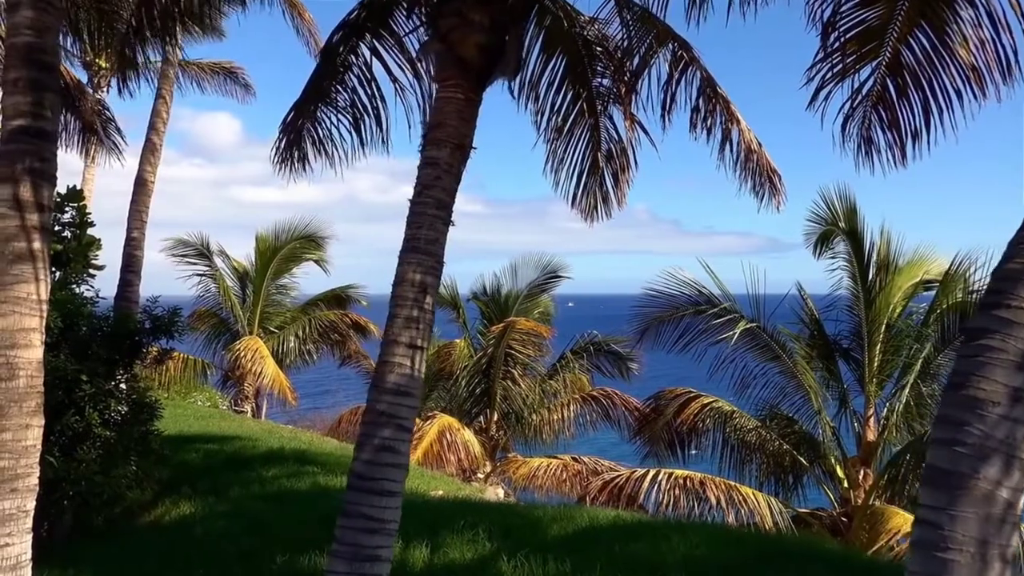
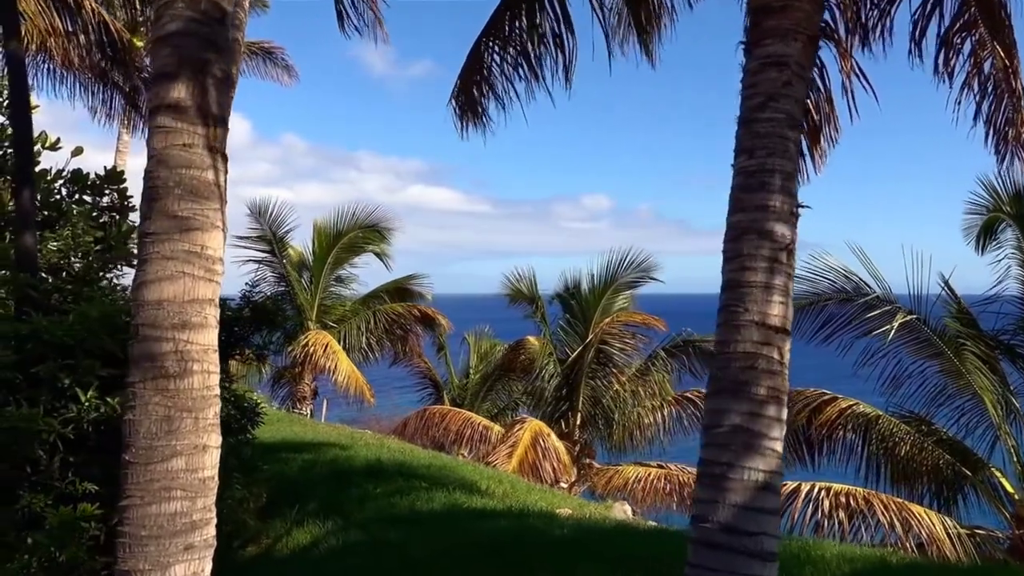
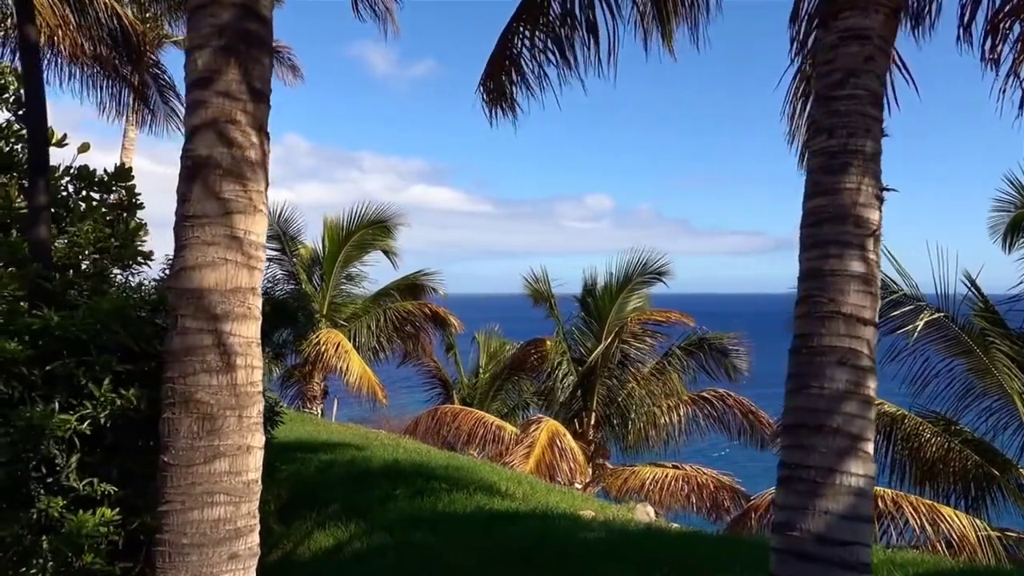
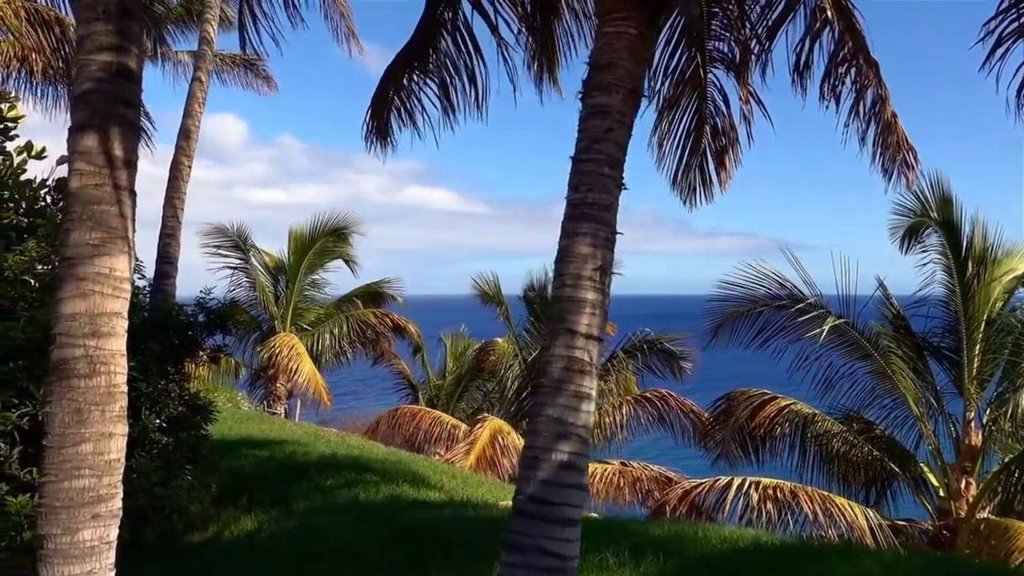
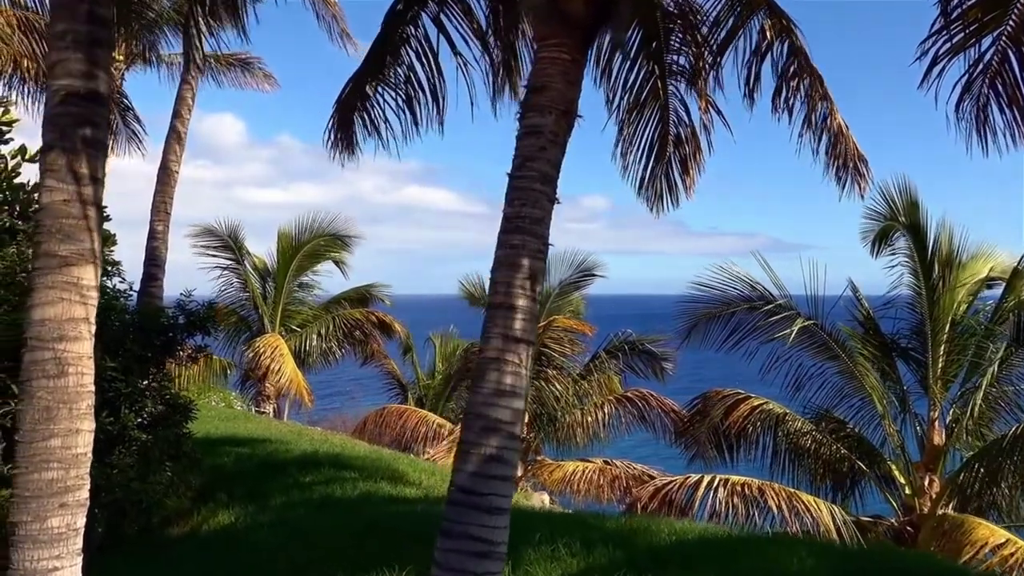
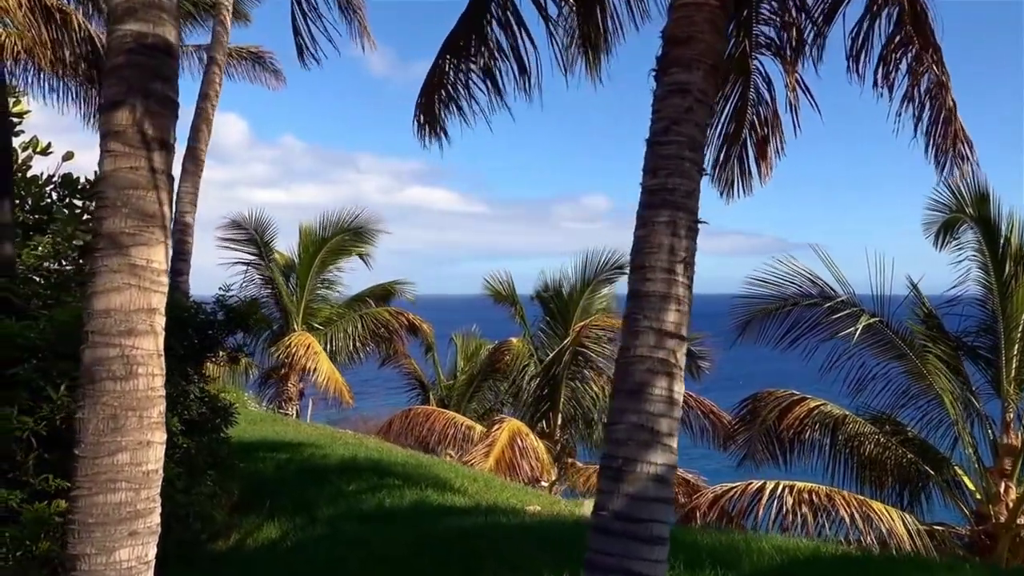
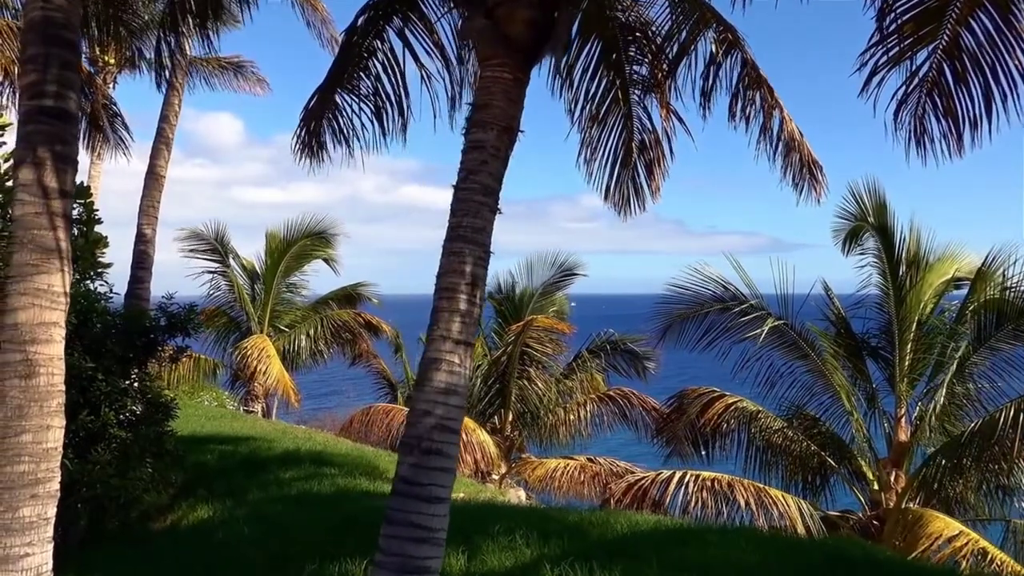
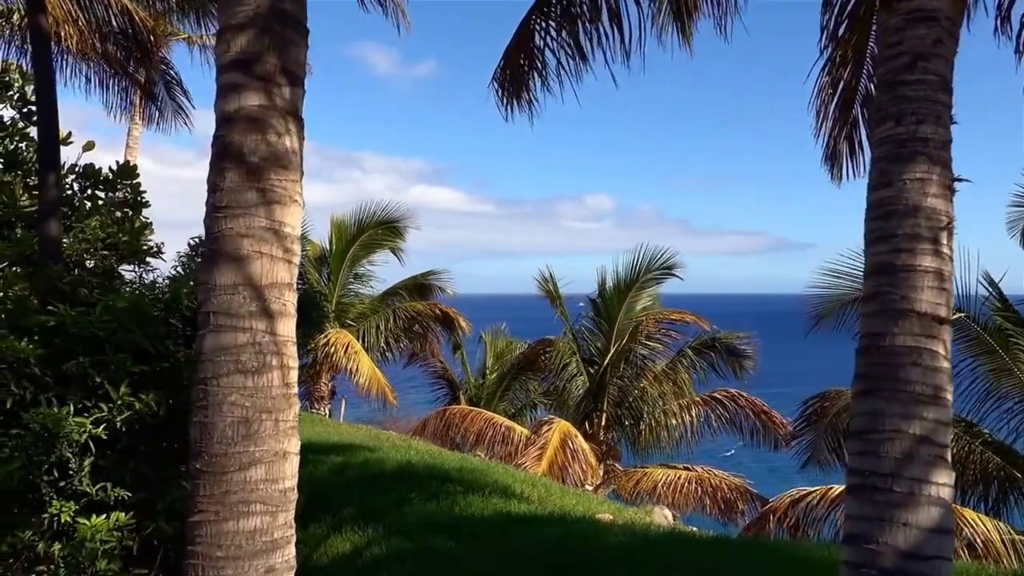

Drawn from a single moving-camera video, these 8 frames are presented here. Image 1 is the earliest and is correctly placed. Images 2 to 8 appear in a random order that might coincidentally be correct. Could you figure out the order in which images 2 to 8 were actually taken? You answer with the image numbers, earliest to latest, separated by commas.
7, 5, 4, 6, 2, 3, 8
